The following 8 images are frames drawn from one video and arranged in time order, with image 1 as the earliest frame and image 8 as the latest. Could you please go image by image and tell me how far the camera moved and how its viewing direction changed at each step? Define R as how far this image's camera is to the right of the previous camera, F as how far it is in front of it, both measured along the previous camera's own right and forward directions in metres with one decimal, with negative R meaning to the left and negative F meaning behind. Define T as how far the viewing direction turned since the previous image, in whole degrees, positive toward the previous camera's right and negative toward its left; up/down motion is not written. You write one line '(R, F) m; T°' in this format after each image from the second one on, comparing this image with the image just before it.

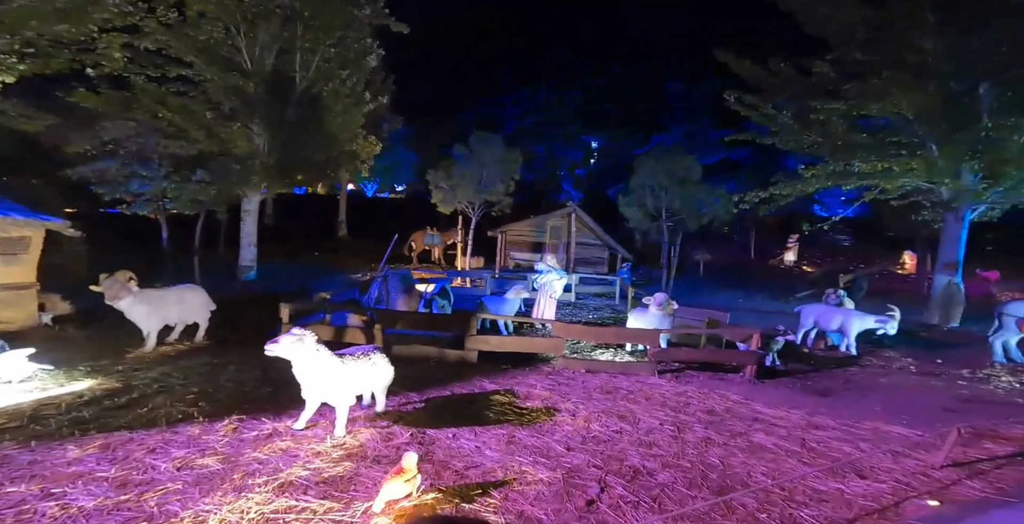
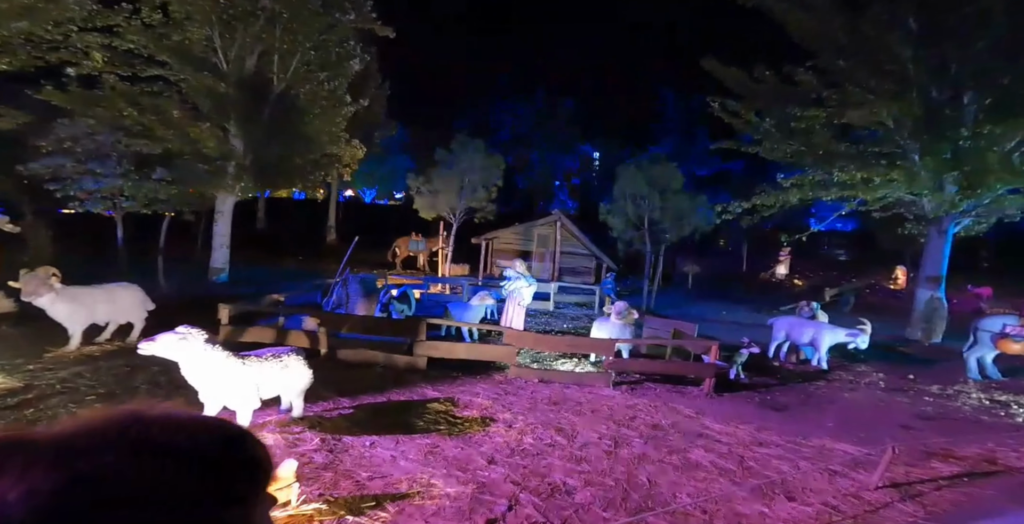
(+0.6, +0.3) m; 0°
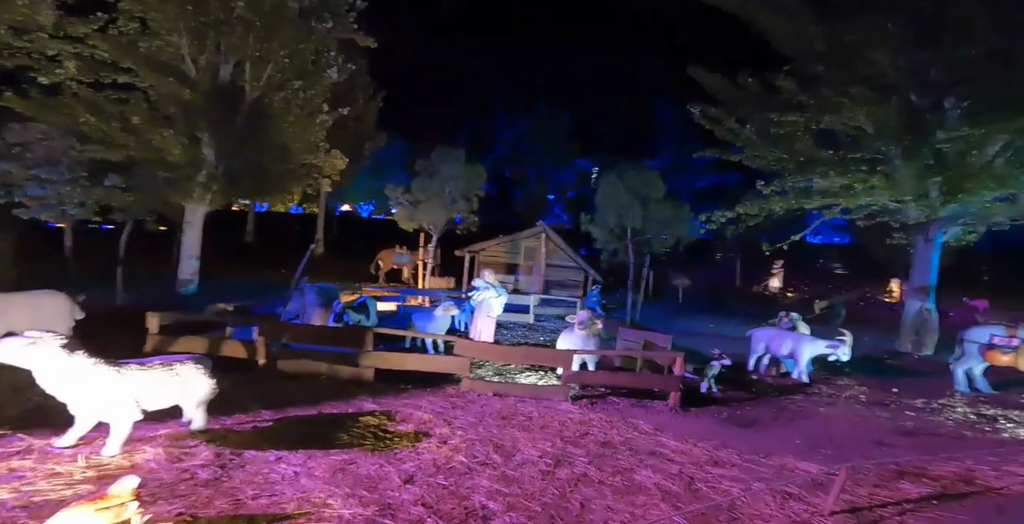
(+0.6, +0.5) m; 0°
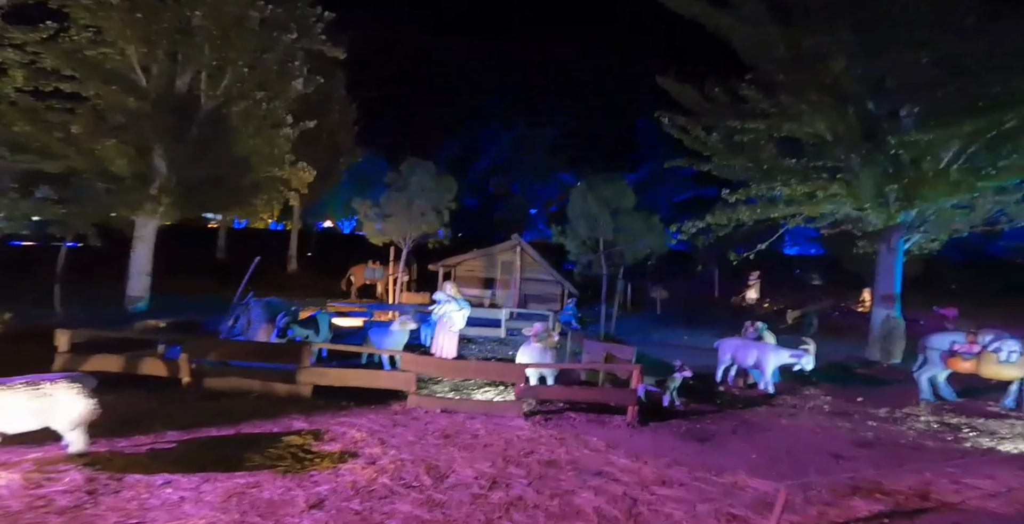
(+0.4, +0.3) m; +1°
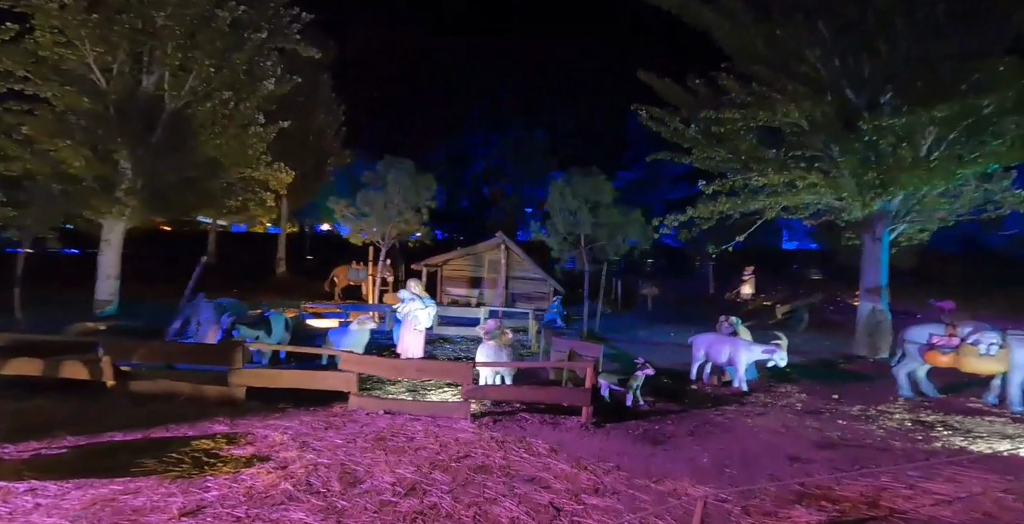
(+0.7, +0.4) m; 0°
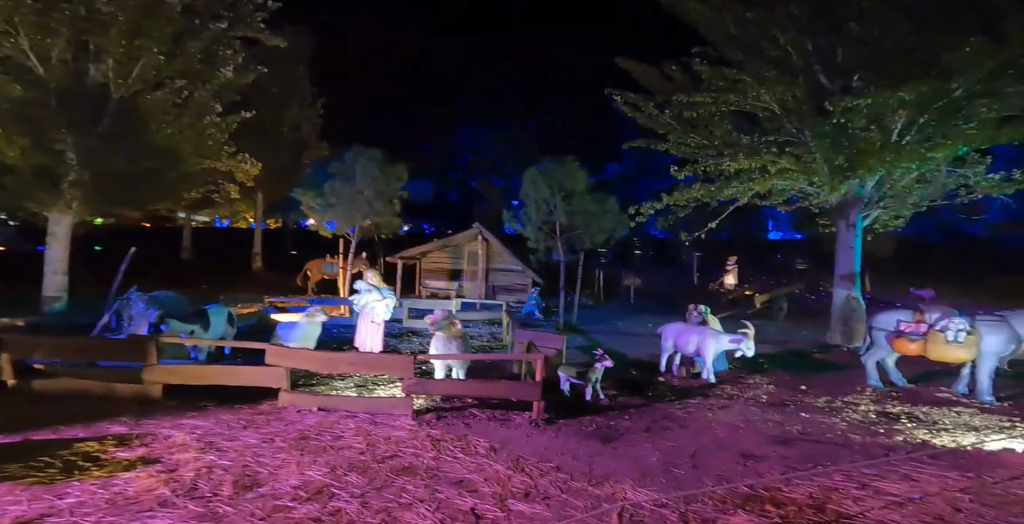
(+0.5, +0.5) m; +1°
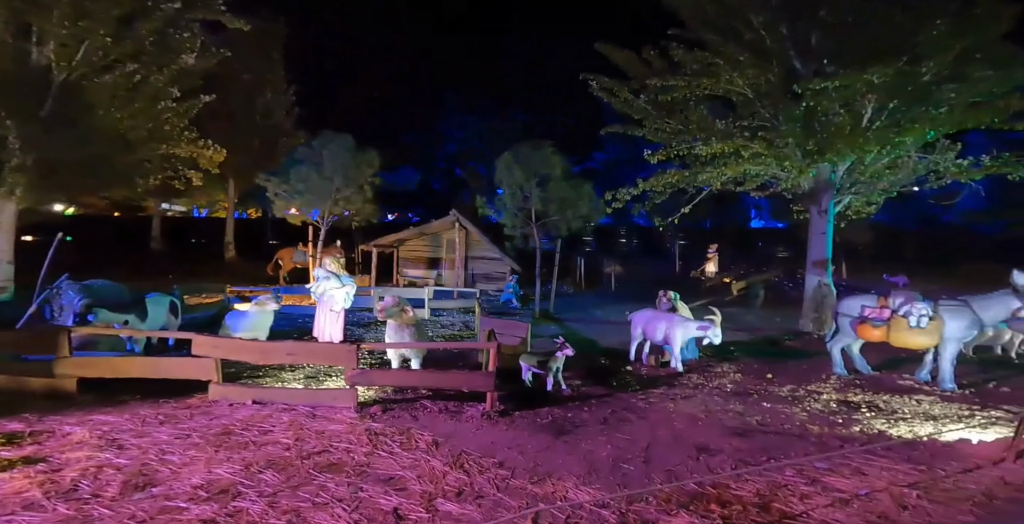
(+0.4, +0.4) m; +1°
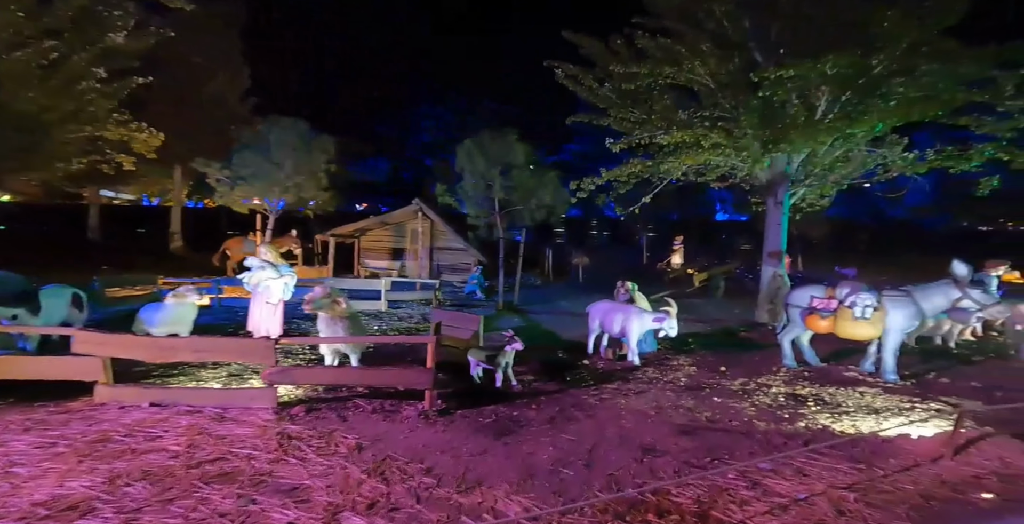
(+0.3, +0.6) m; +3°
